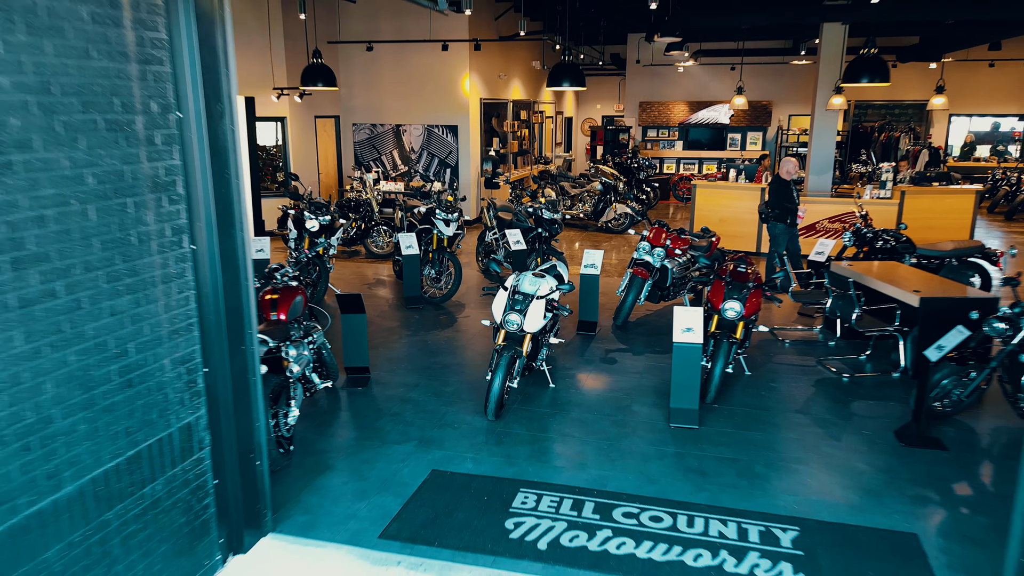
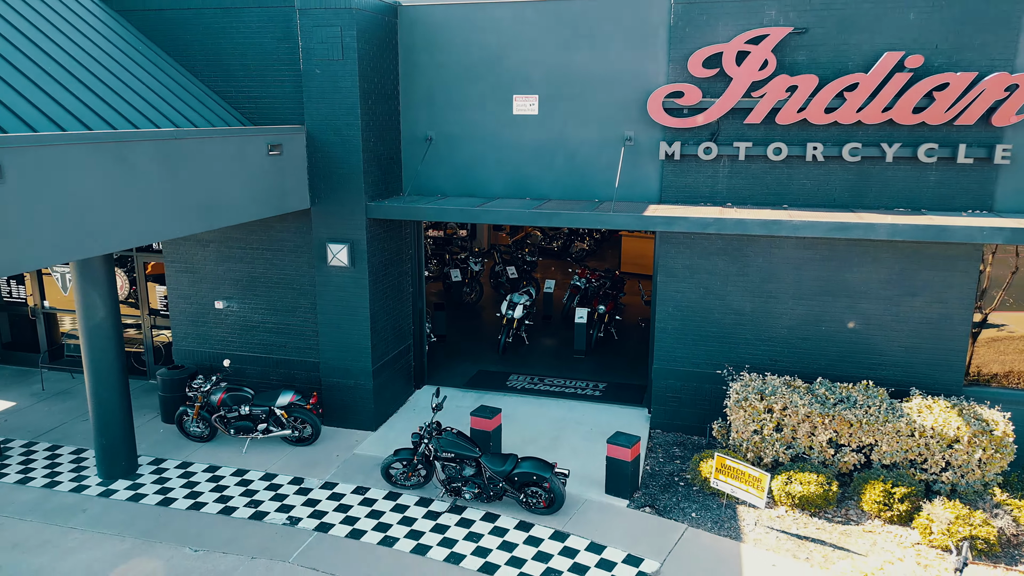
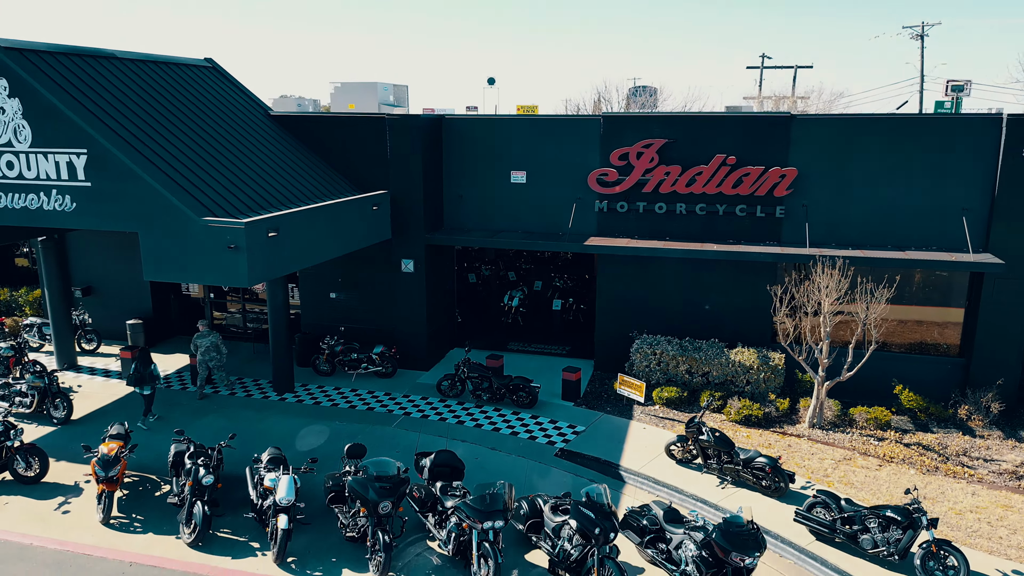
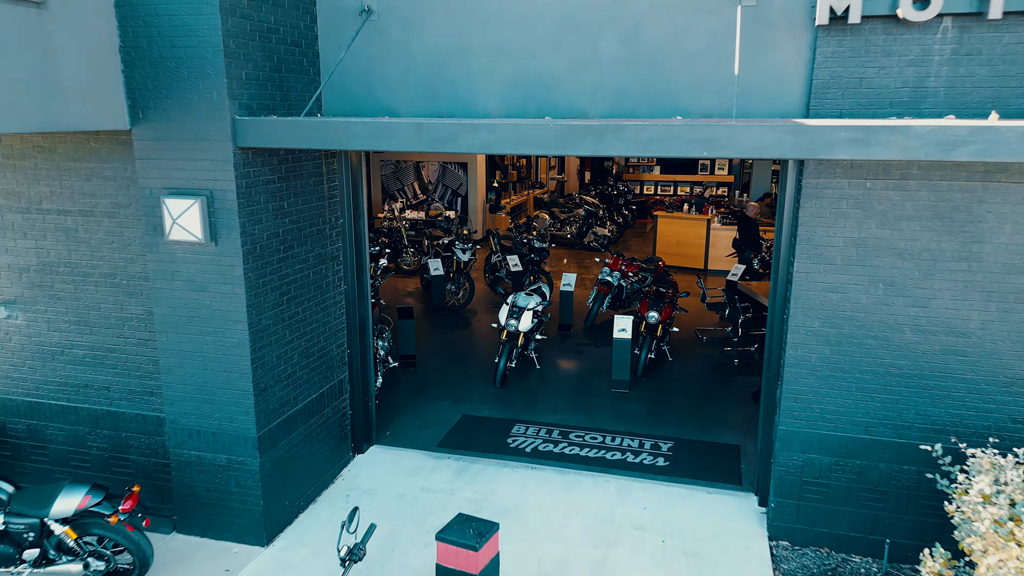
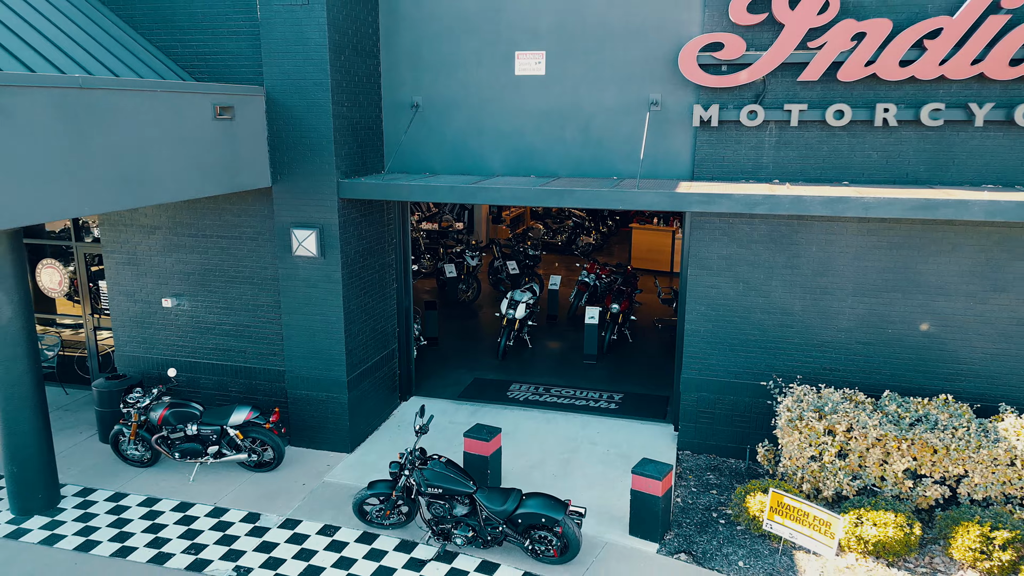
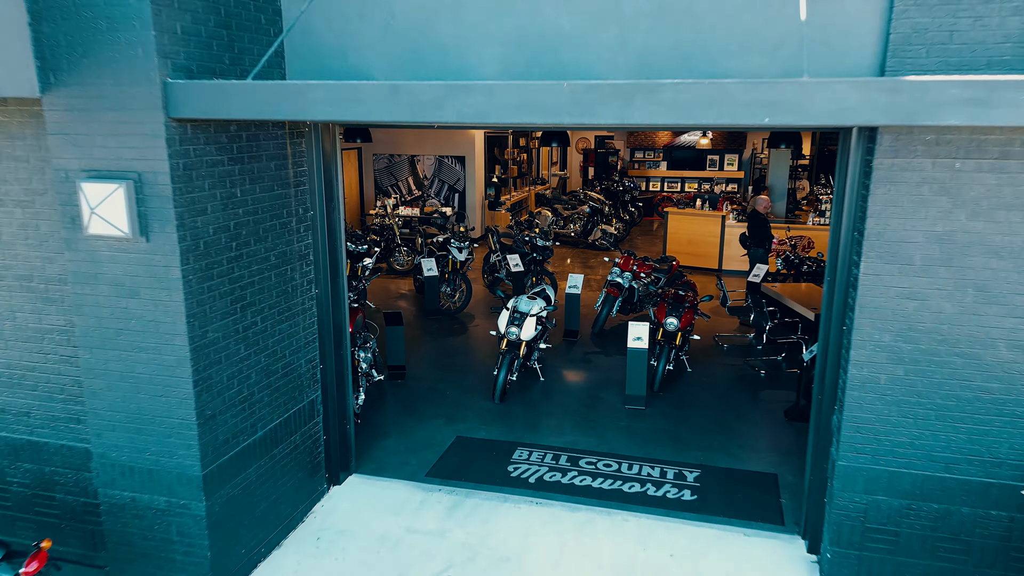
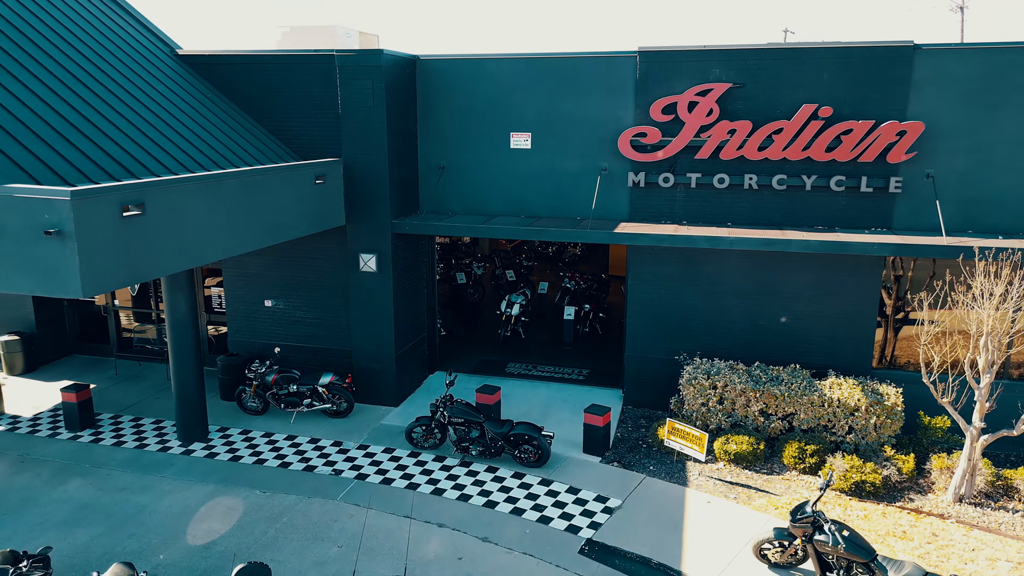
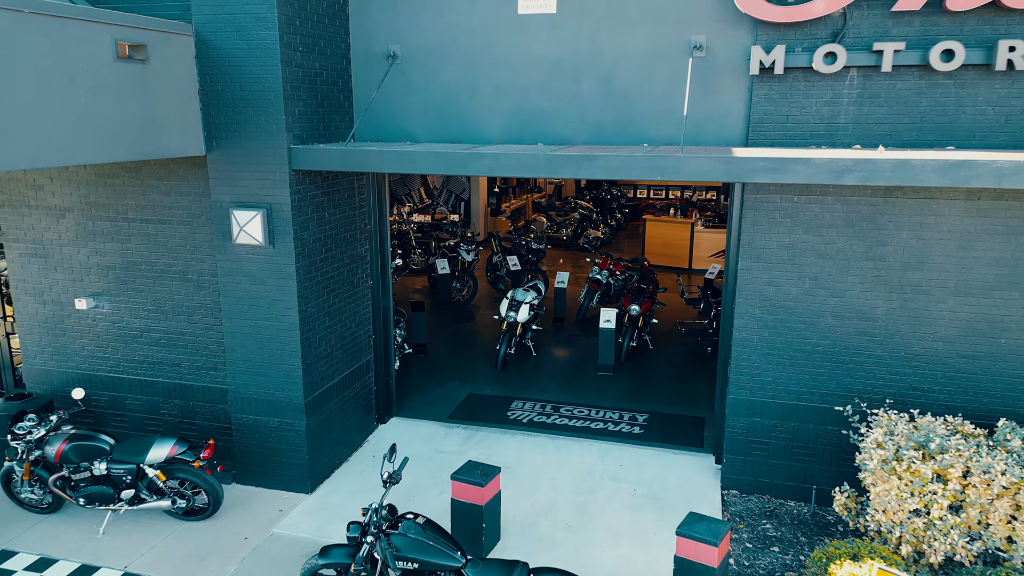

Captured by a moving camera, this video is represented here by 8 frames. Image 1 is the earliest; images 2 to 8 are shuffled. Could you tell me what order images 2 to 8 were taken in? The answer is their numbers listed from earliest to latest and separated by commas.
6, 4, 8, 5, 2, 7, 3
